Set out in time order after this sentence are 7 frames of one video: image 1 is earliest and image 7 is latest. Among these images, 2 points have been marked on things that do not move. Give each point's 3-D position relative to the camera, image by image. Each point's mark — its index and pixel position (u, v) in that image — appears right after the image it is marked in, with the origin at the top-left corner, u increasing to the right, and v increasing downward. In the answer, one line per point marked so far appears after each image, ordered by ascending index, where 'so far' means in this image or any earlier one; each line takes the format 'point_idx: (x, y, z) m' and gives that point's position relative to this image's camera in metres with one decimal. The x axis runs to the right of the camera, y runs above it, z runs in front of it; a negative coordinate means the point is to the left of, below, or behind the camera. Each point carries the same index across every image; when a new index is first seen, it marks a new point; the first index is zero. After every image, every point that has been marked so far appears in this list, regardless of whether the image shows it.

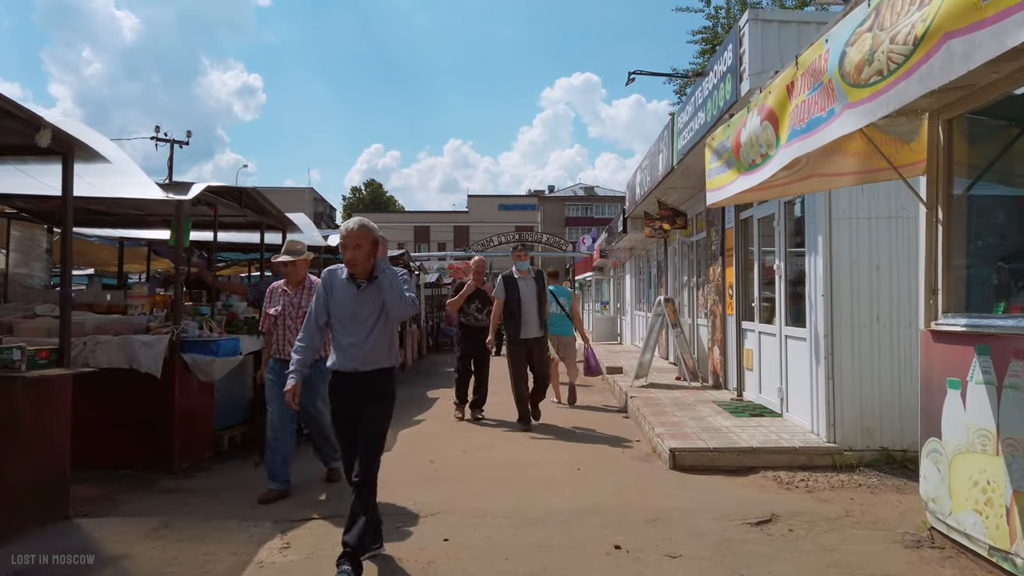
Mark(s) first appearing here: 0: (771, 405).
0: (+2.4, -1.1, +7.1) m
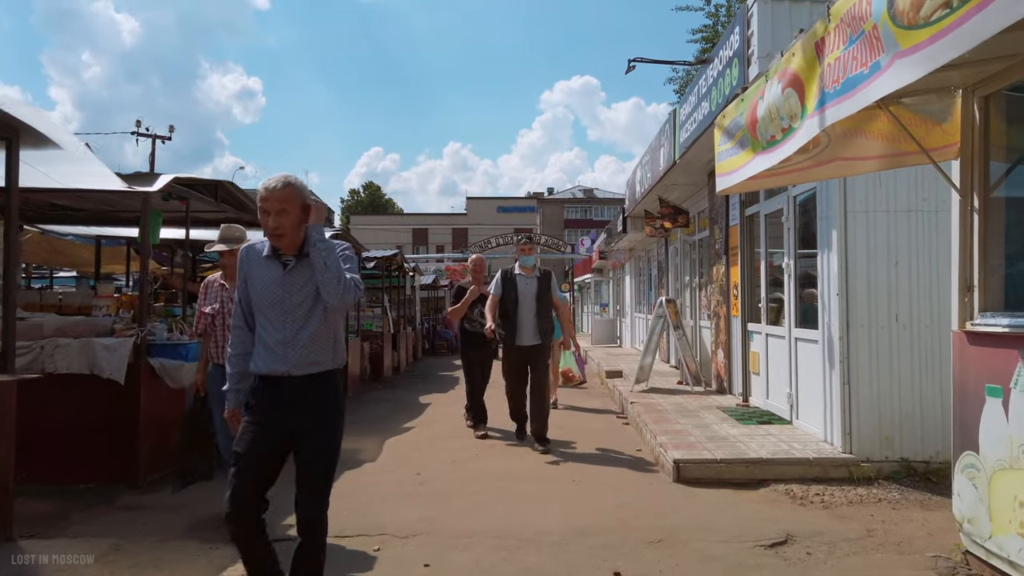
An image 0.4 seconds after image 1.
0: (+2.4, -1.1, +6.7) m
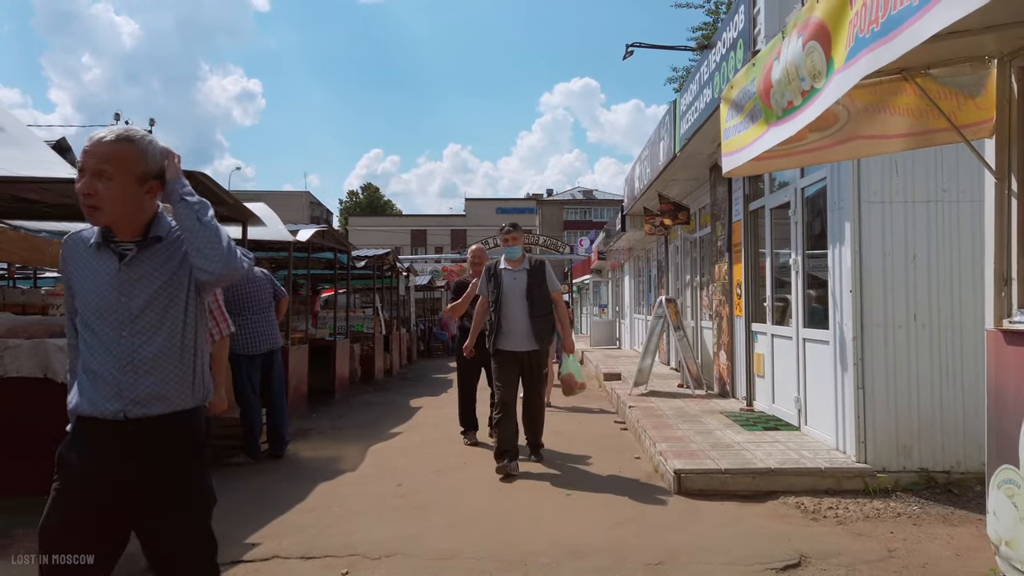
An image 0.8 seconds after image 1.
0: (+2.3, -1.1, +6.3) m
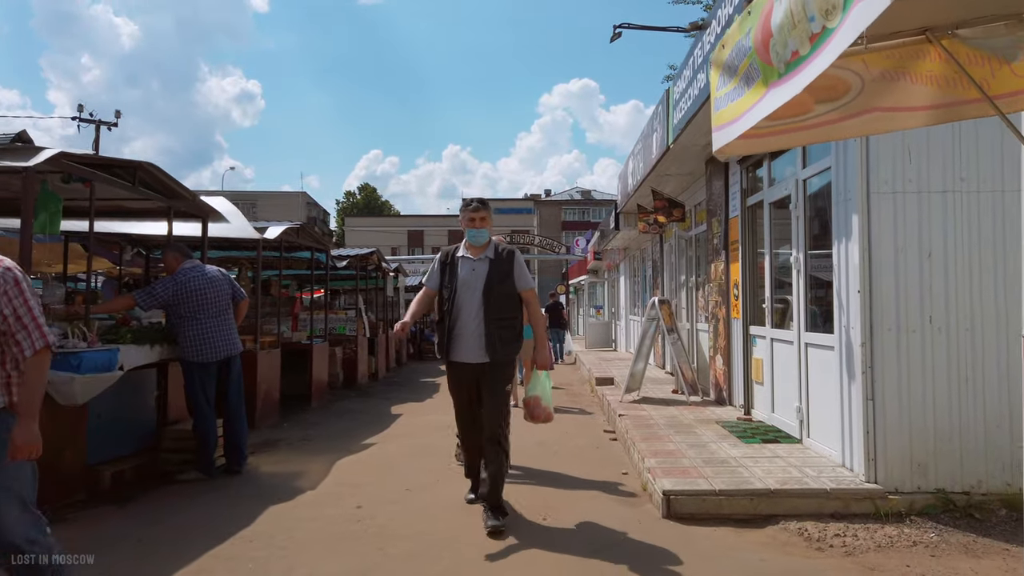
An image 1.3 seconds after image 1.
0: (+2.1, -1.1, +5.8) m
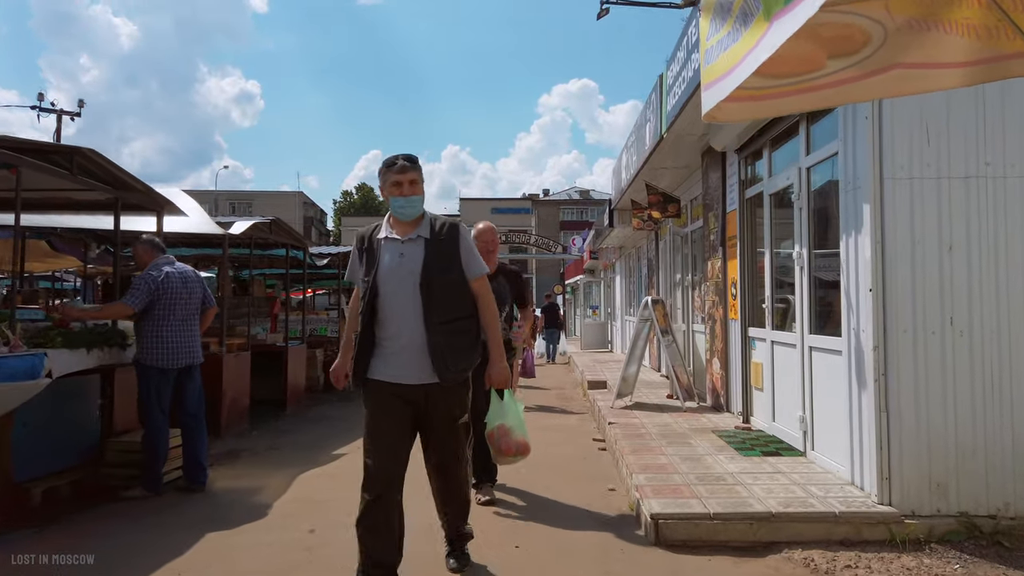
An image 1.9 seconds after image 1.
0: (+2.0, -1.1, +5.3) m
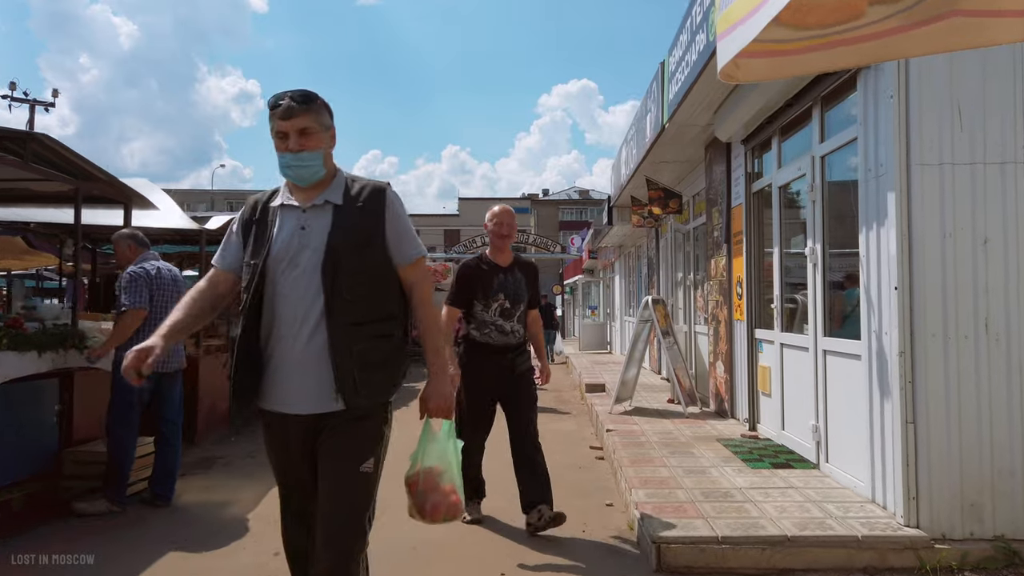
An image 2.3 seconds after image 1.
0: (+1.9, -1.1, +4.9) m
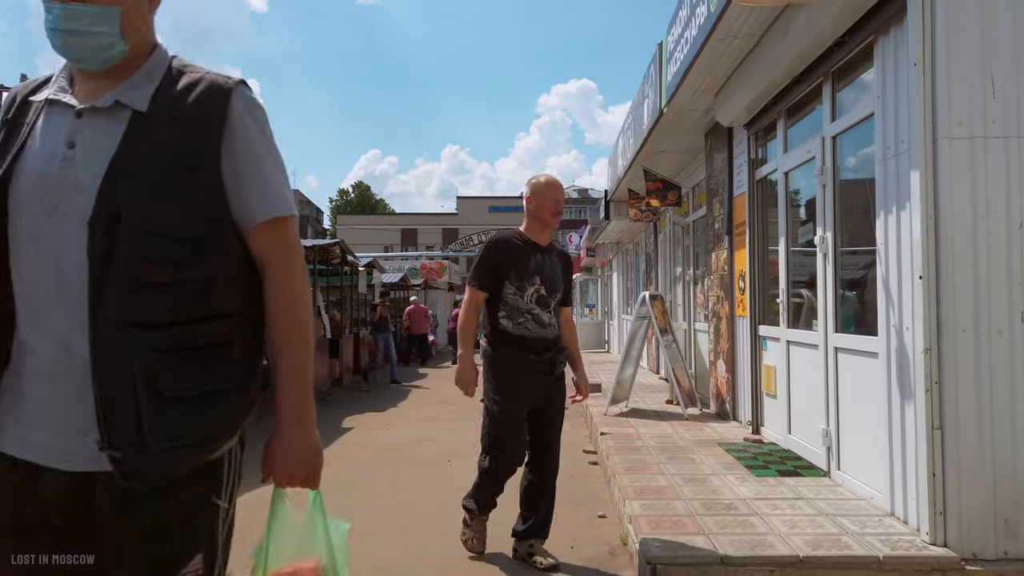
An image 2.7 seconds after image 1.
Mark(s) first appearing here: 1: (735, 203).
0: (+1.8, -1.0, +4.5) m
1: (+1.9, +0.7, +6.3) m
